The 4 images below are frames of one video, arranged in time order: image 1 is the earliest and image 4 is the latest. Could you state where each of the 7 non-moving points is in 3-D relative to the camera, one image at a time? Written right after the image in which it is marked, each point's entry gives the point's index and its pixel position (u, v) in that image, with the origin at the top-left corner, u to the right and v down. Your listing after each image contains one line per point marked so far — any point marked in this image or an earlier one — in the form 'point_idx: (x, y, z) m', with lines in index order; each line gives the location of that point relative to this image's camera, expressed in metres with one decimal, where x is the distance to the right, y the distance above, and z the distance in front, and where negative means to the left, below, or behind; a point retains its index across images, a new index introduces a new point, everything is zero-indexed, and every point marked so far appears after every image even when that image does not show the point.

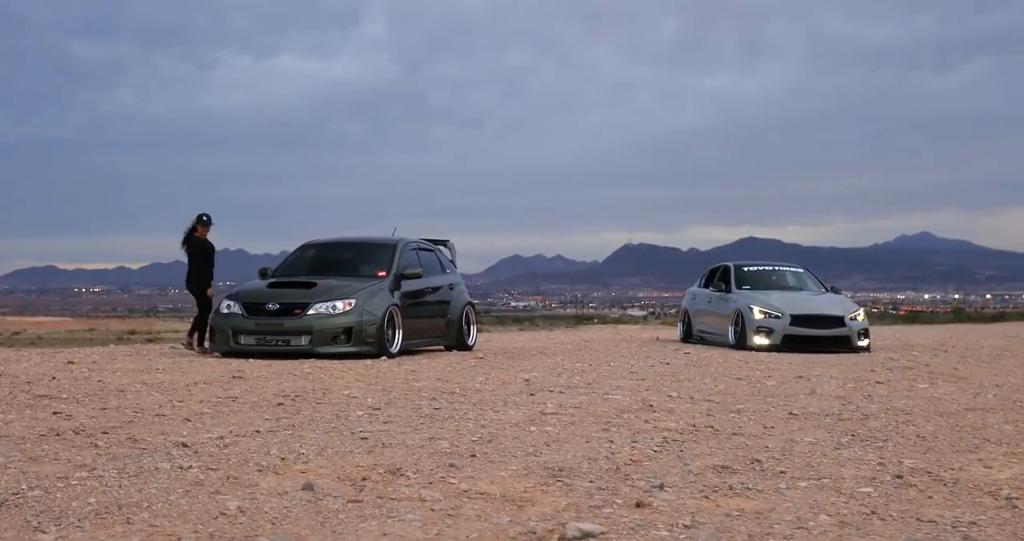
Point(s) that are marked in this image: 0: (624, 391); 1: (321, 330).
0: (+0.9, -1.0, +9.7) m
1: (-2.2, -0.6, +13.3) m
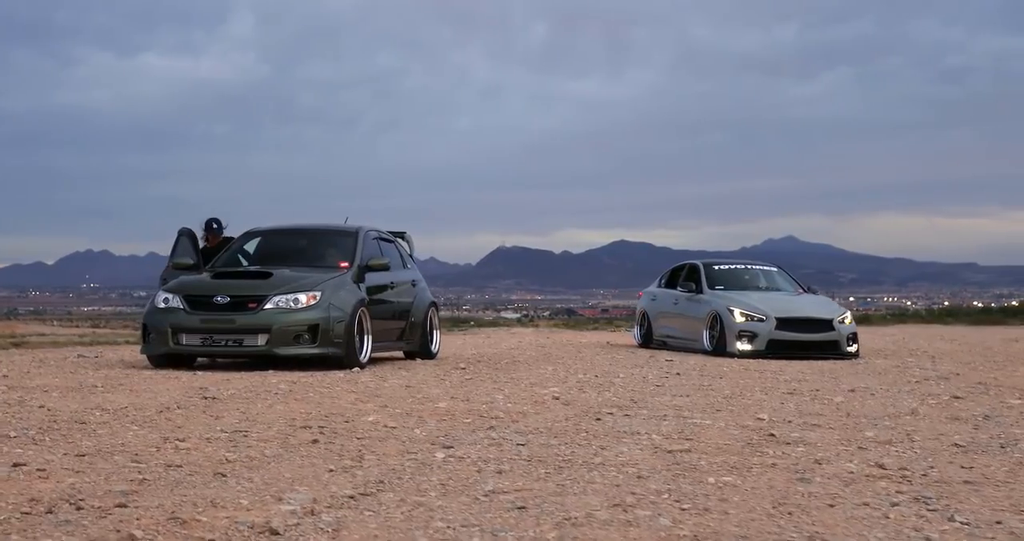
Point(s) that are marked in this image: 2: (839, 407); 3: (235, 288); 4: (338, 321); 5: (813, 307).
0: (+1.3, -1.0, +7.9) m
1: (-2.2, -0.6, +11.2) m
2: (+2.5, -1.0, +8.8) m
3: (-2.7, -0.2, +11.3) m
4: (-1.7, -0.5, +11.5) m
5: (+4.4, -0.5, +17.1) m
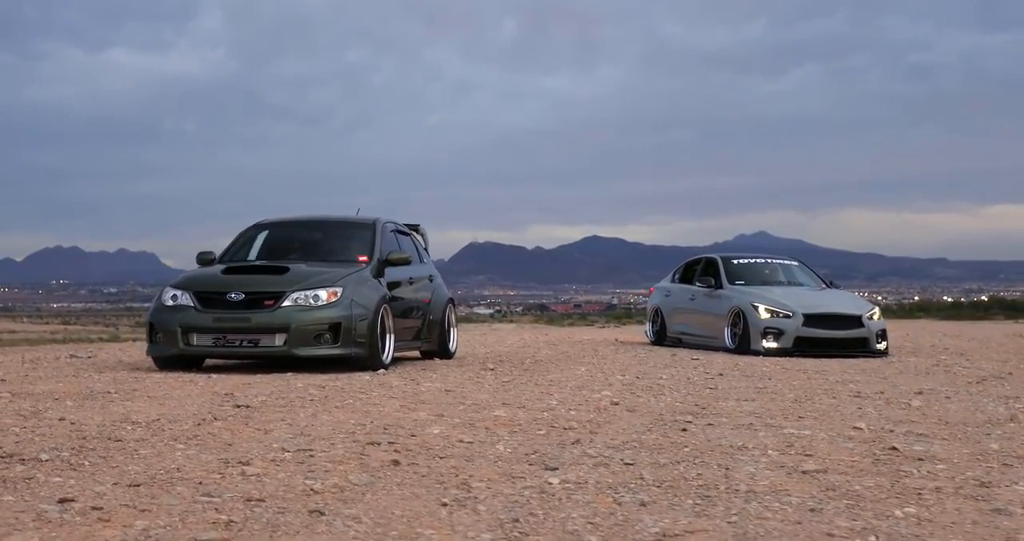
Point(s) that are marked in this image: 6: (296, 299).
0: (+1.7, -0.9, +7.2) m
1: (-1.9, -0.5, +10.3) m
2: (+2.8, -1.0, +8.1) m
3: (-2.3, -0.1, +10.5) m
4: (-1.4, -0.4, +10.7) m
5: (+4.6, -0.4, +16.4) m
6: (-1.9, -0.3, +10.4) m
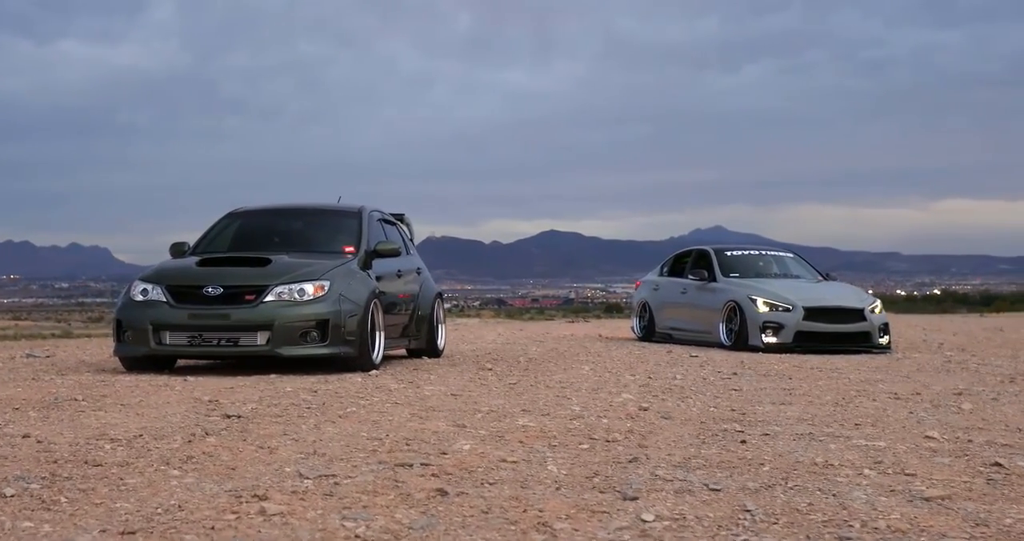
0: (+1.8, -0.9, +6.4) m
1: (-1.8, -0.4, +9.4) m
2: (+3.0, -0.9, +7.4) m
3: (-2.3, -0.1, +9.5) m
4: (-1.3, -0.4, +9.8) m
5: (+4.4, -0.3, +15.7) m
6: (-1.9, -0.2, +9.5) m
